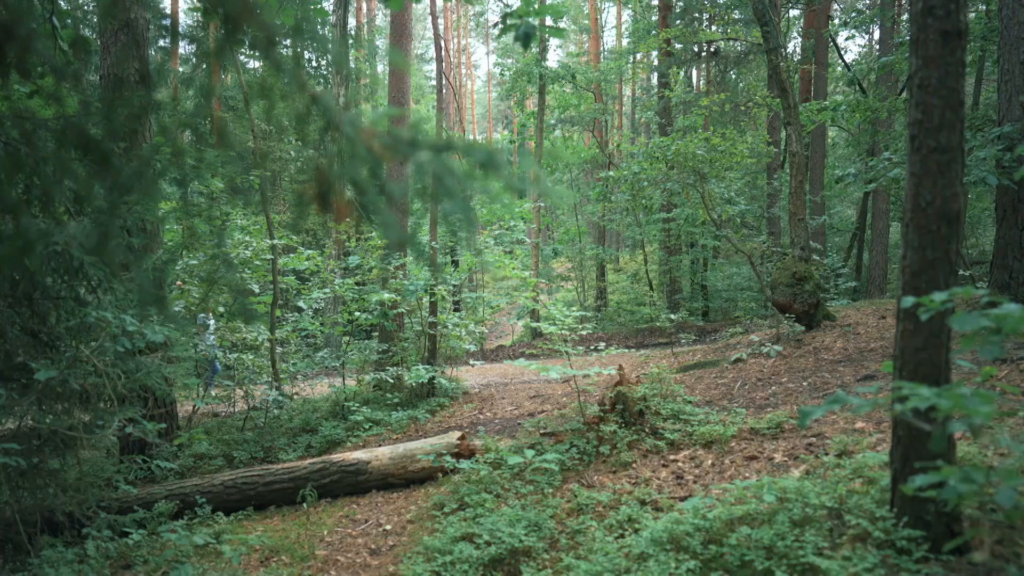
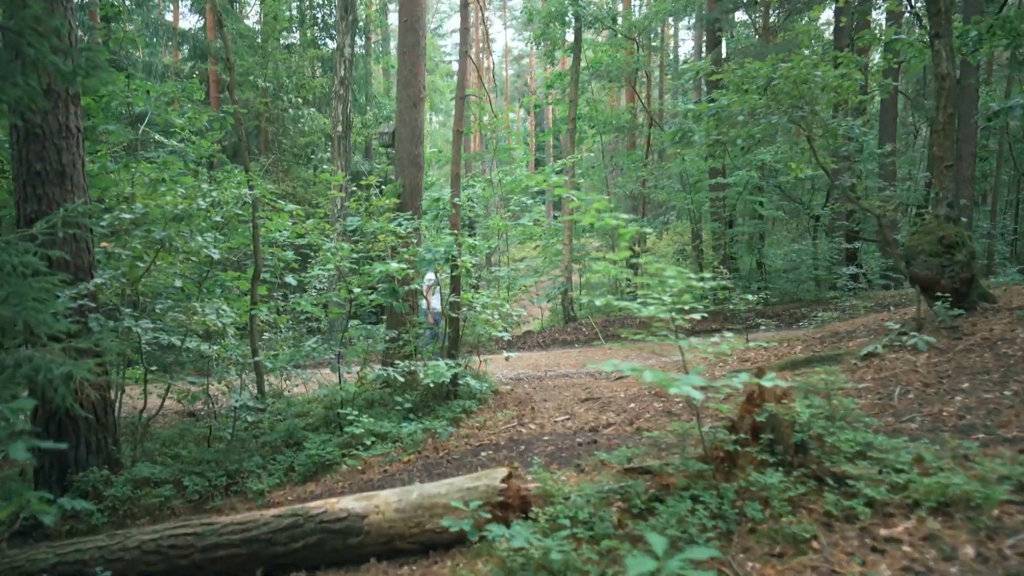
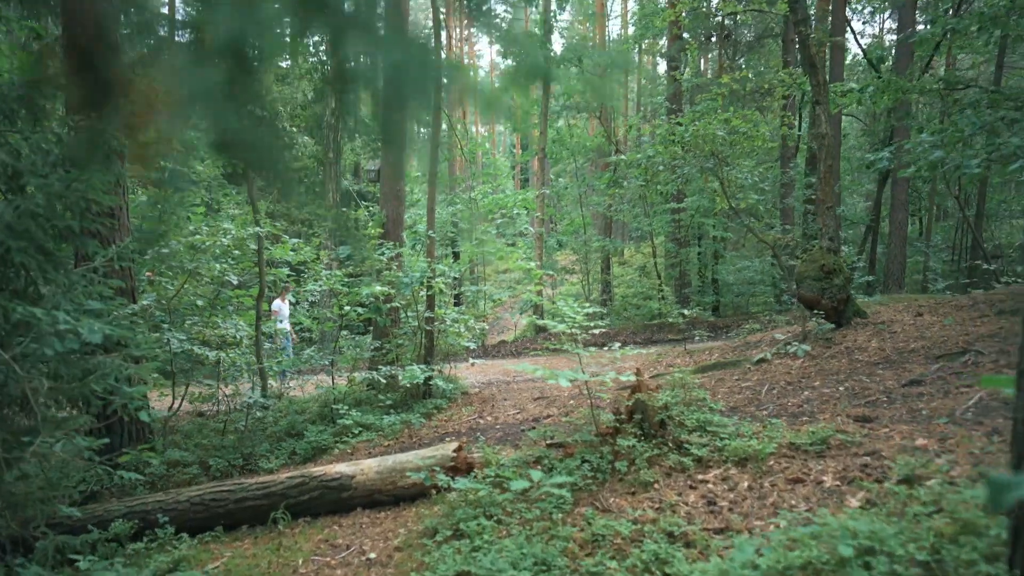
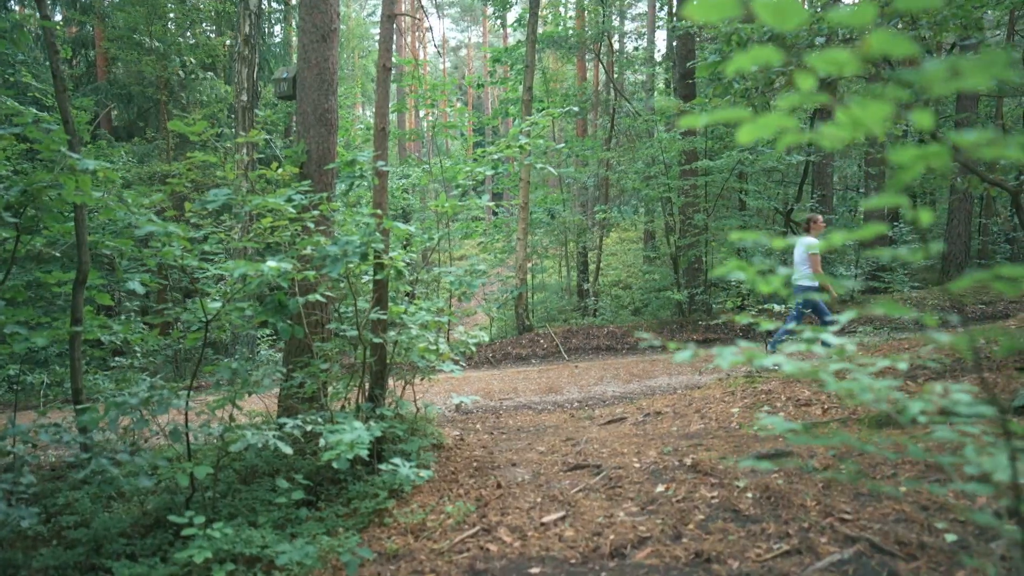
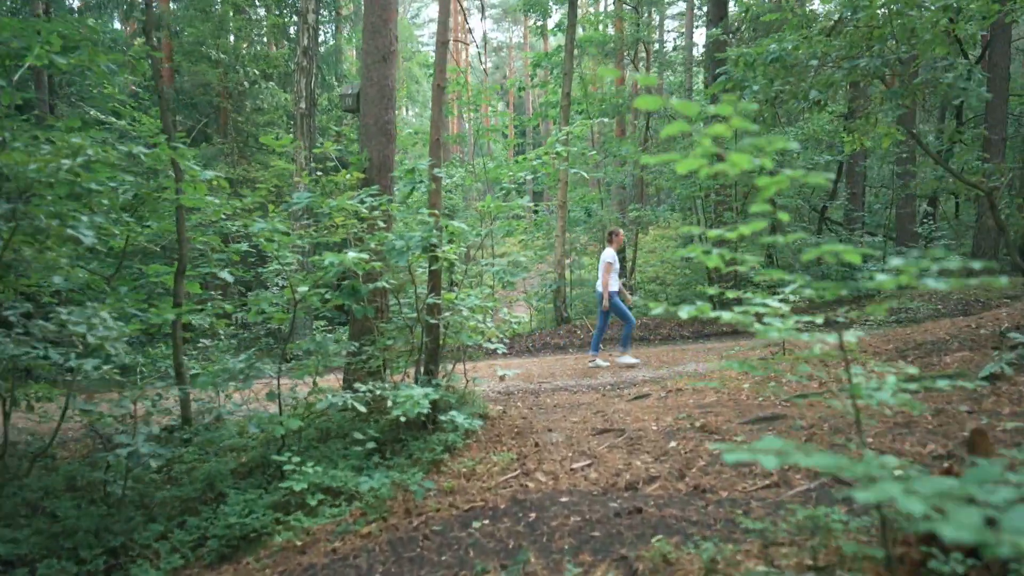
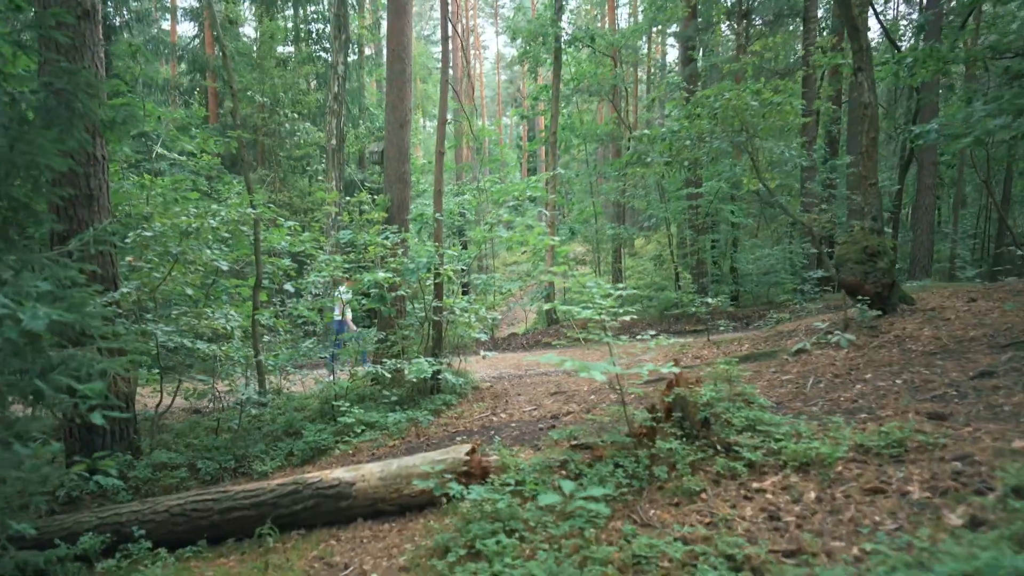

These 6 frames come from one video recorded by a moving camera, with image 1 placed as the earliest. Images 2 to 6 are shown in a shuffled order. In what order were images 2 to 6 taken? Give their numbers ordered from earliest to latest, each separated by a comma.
3, 6, 2, 5, 4
